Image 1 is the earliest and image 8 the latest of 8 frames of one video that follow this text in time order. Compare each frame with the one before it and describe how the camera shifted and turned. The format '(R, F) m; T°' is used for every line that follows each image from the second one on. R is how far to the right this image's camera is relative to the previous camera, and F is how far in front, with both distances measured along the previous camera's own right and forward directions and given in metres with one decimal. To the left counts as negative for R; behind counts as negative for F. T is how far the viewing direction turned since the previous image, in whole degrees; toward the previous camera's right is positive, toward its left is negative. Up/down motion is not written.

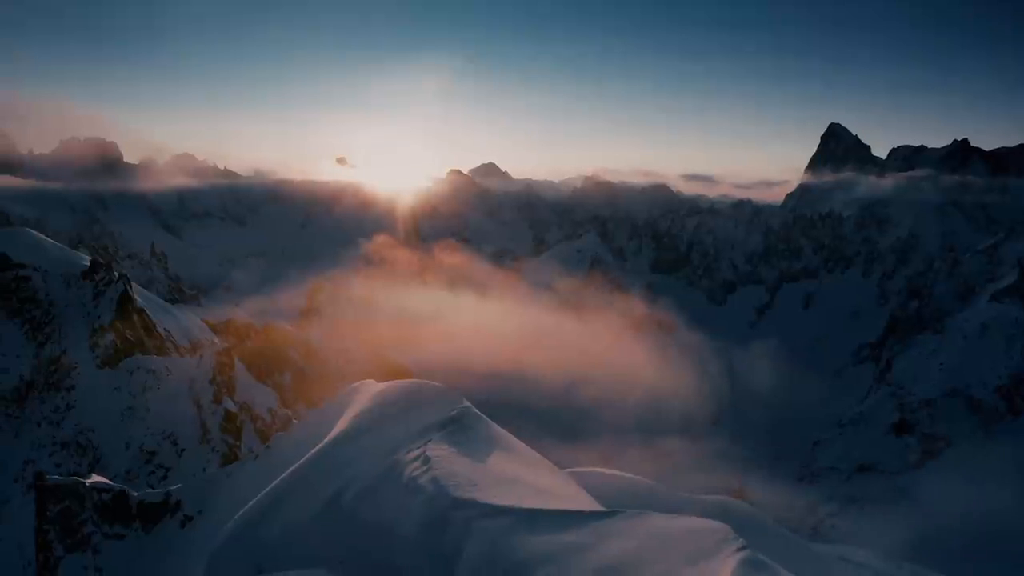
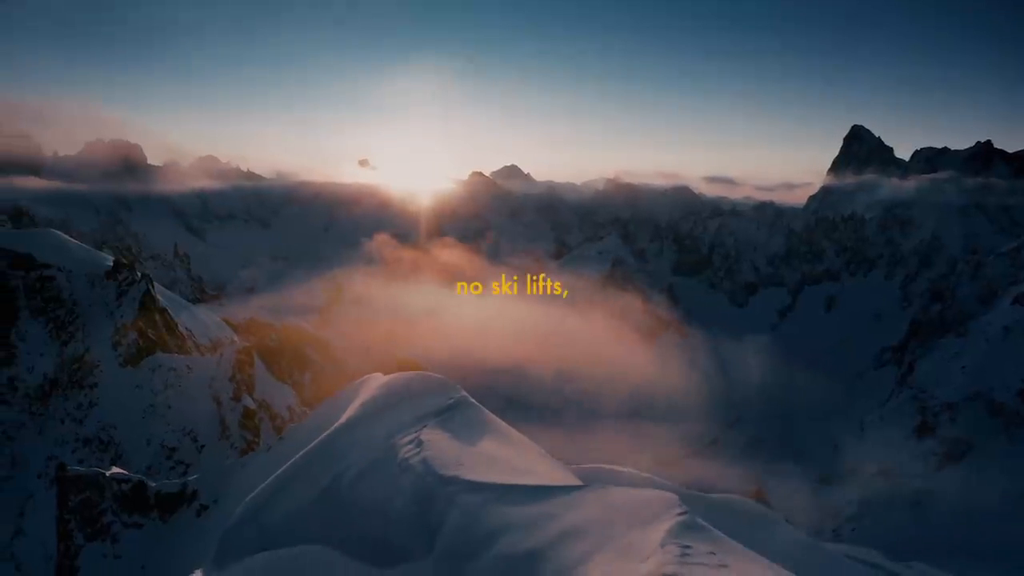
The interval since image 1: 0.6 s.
(+0.2, -0.3) m; -1°
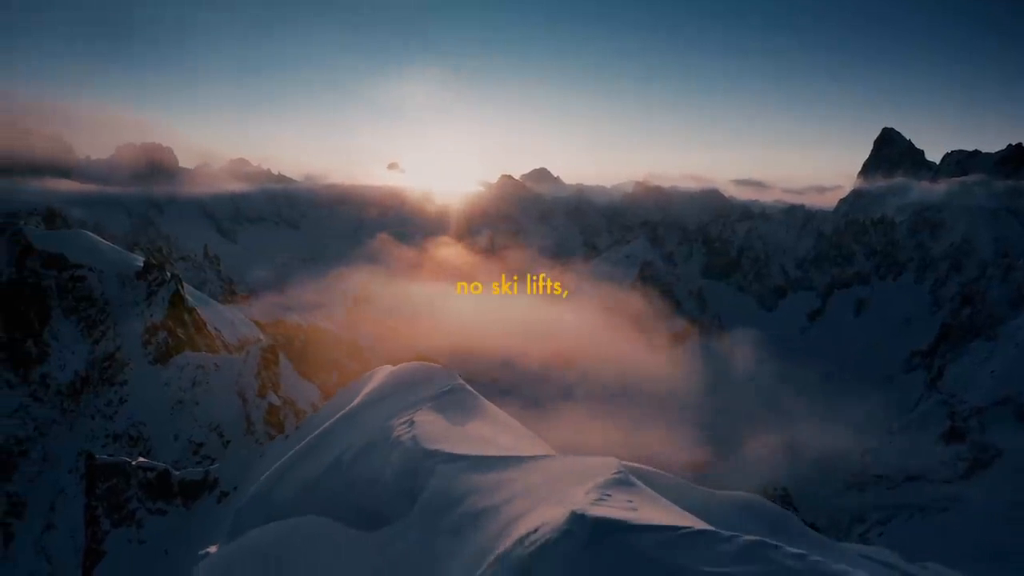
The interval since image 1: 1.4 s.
(+0.3, -0.5) m; -2°
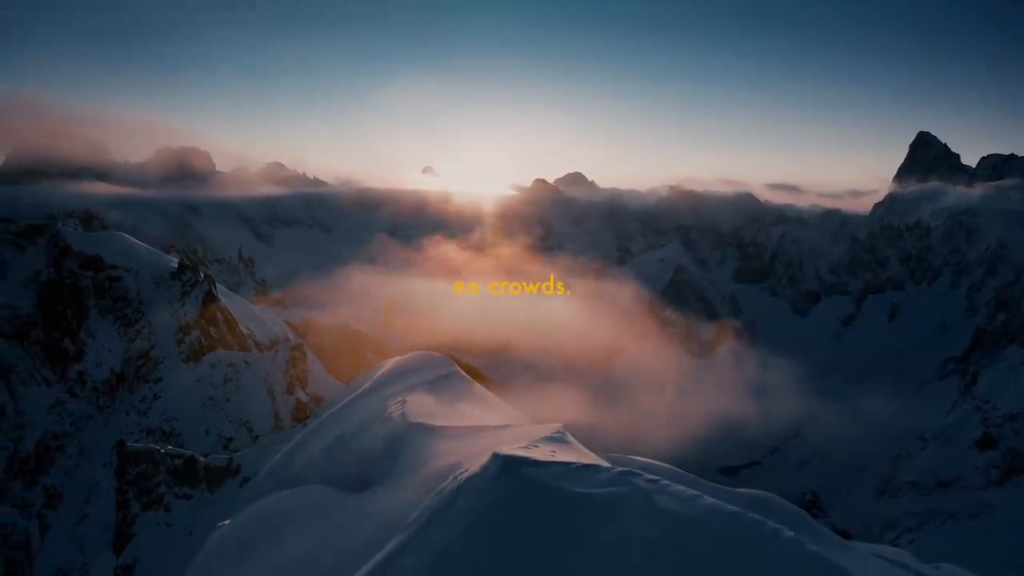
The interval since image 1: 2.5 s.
(+0.3, -0.3) m; -2°
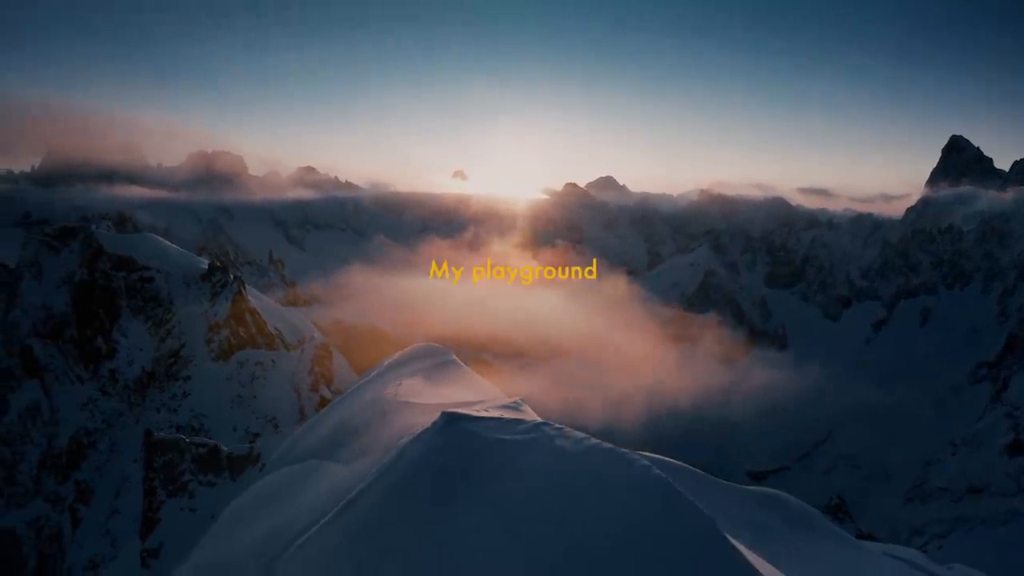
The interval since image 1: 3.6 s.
(+0.2, -0.3) m; -2°
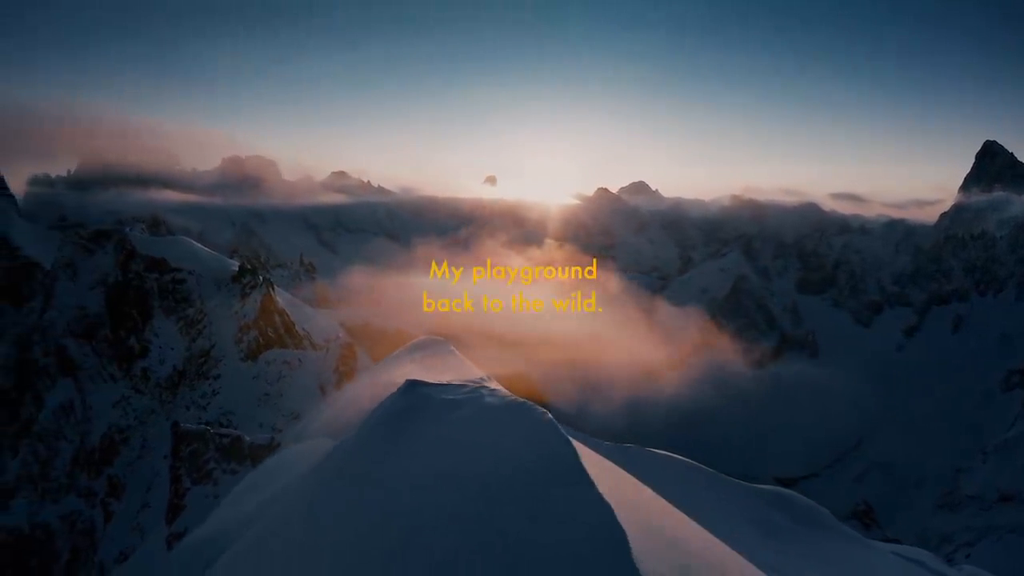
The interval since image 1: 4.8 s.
(+0.3, -0.5) m; -2°
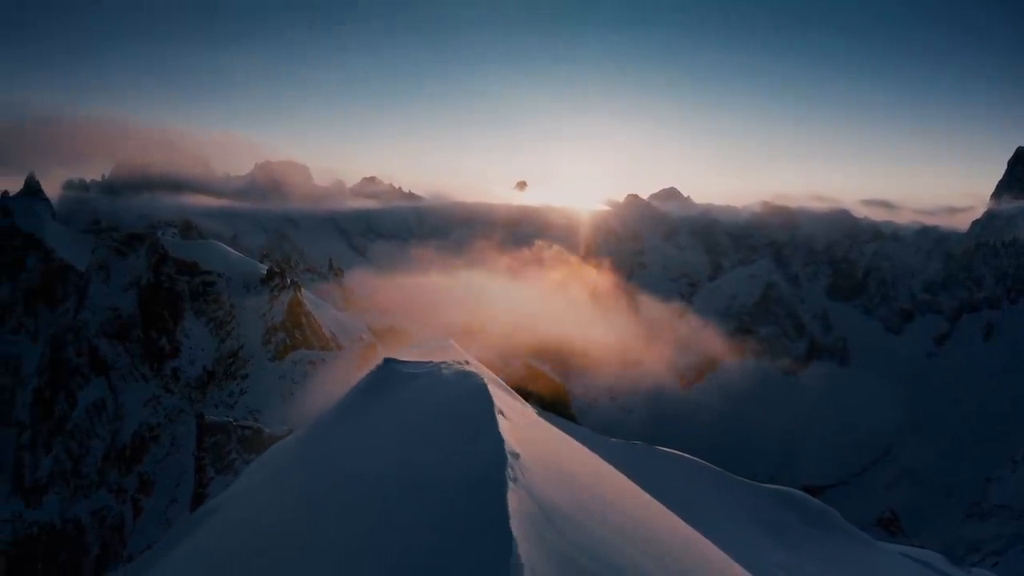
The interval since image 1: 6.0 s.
(+0.4, -0.6) m; -2°
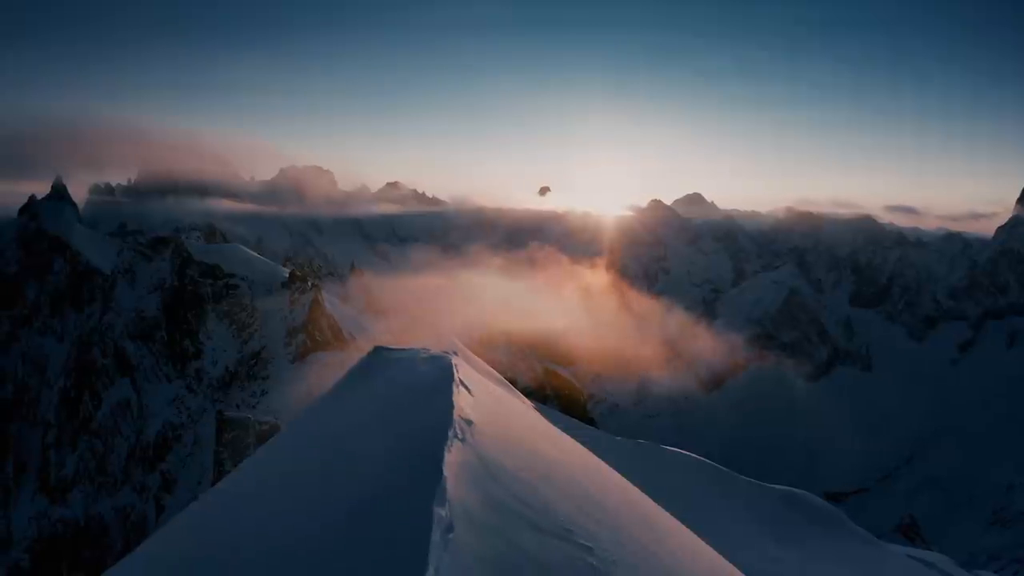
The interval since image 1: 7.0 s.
(+0.3, -0.6) m; -2°
